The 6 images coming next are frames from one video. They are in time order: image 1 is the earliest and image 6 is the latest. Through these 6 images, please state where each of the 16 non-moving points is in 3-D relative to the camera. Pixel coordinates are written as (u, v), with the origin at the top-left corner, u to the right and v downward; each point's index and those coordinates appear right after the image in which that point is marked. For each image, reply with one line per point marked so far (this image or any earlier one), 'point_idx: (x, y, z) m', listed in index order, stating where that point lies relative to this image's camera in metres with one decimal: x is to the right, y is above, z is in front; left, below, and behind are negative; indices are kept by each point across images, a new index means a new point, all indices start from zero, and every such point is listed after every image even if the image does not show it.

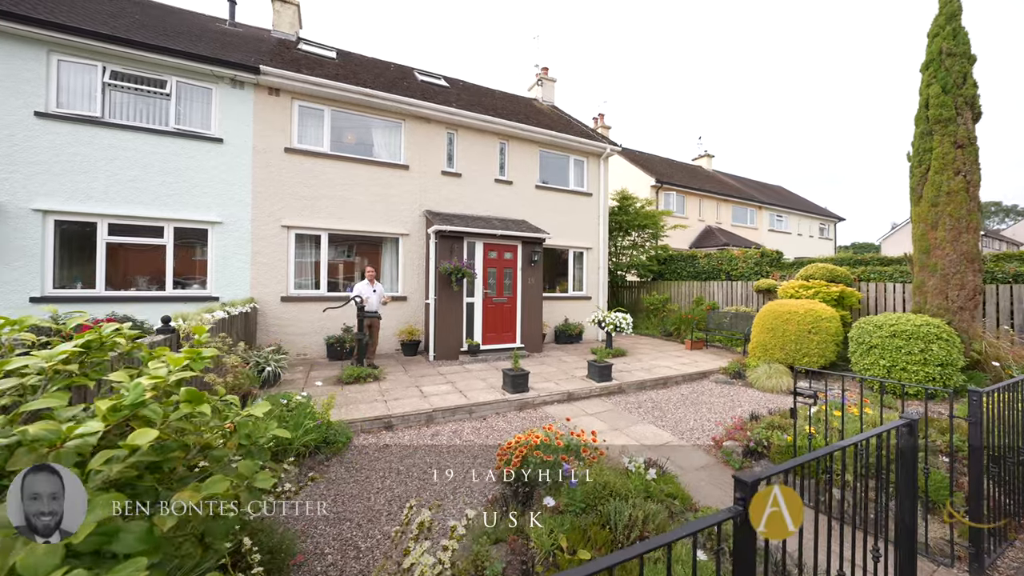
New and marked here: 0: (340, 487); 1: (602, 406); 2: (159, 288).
0: (-1.6, -1.9, +3.3) m
1: (+1.4, -1.9, +5.5) m
2: (-6.7, 0.0, +6.7) m
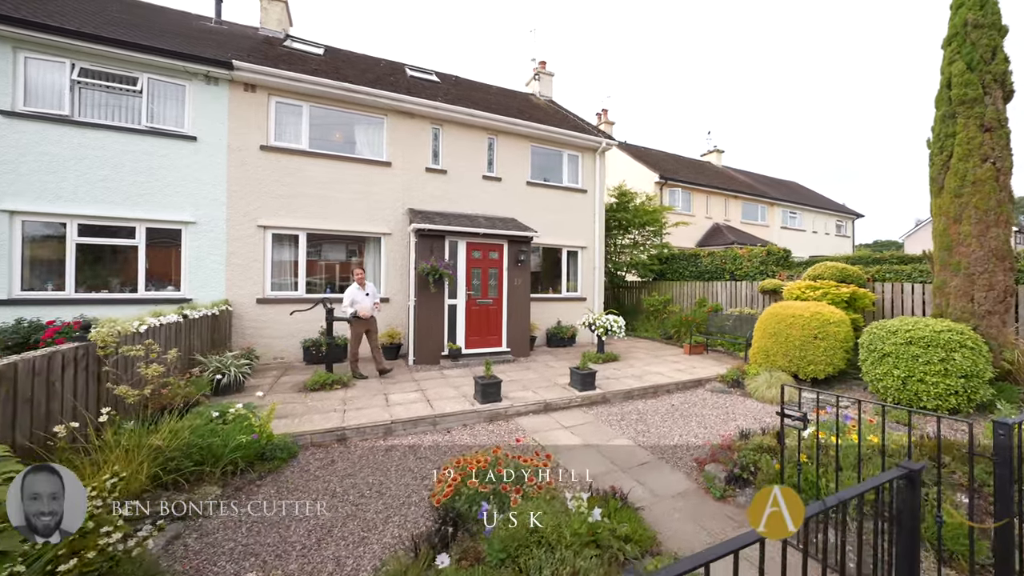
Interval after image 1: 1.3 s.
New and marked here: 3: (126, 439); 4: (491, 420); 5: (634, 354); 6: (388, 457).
0: (-2.1, -1.9, +3.0) m
1: (+1.0, -1.9, +5.1) m
2: (-7.1, 0.0, +6.5) m
3: (-3.2, -1.3, +2.9) m
4: (-0.3, -1.9, +5.0) m
5: (+3.0, -1.6, +8.7) m
6: (-1.4, -1.9, +4.0) m
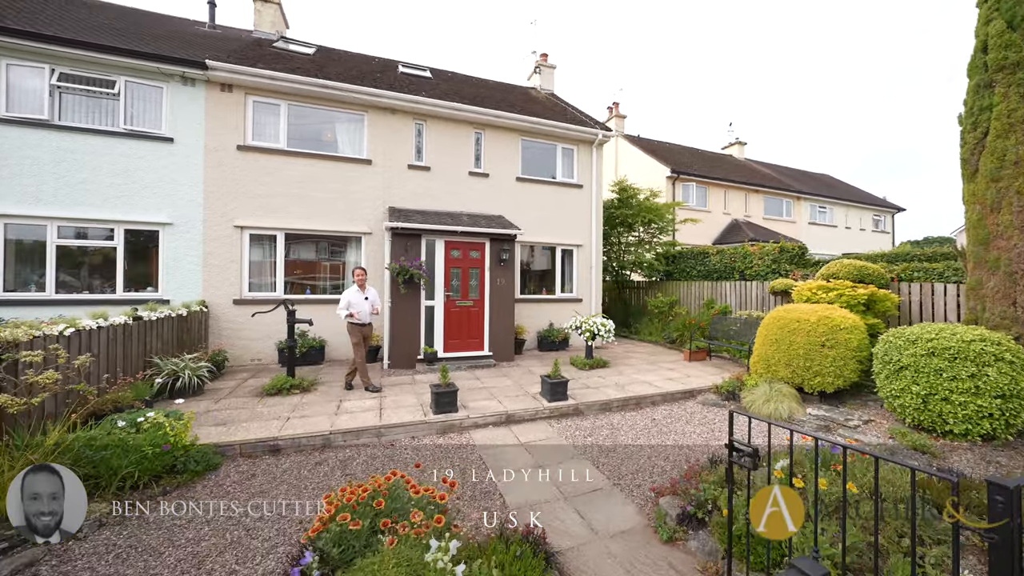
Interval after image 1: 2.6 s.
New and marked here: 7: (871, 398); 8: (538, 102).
0: (-2.8, -1.9, +2.7) m
1: (+0.4, -1.9, +4.6) m
2: (-7.5, -0.1, +6.6) m
3: (-4.0, -1.3, +2.8) m
4: (-0.9, -1.9, +4.6) m
5: (+2.7, -1.6, +8.1) m
6: (-2.1, -1.9, +3.7) m
7: (+5.5, -1.7, +5.4) m
8: (+0.8, +6.0, +11.5) m
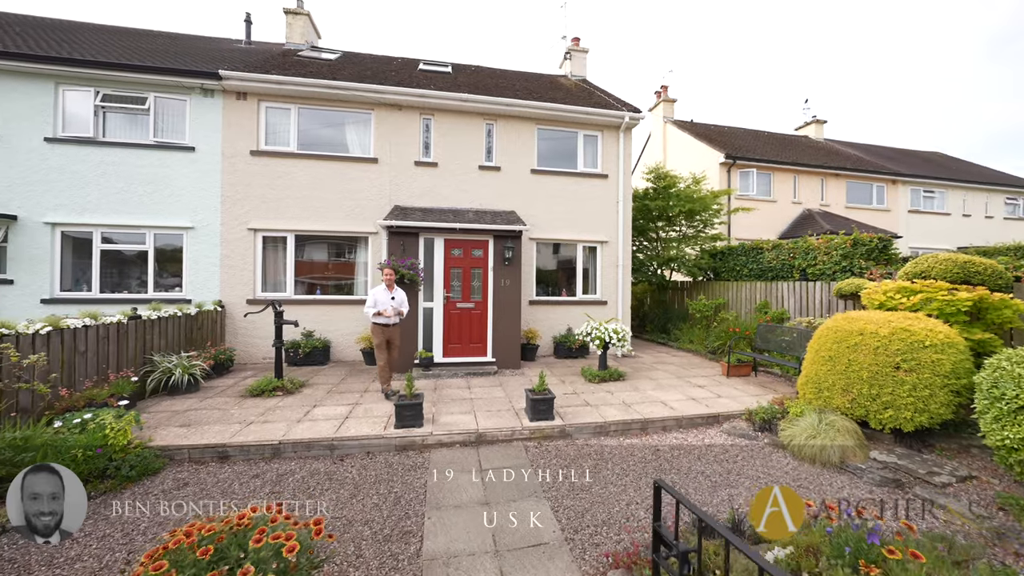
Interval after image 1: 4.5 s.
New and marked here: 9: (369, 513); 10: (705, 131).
0: (-3.5, -1.9, +2.6) m
1: (0.0, -1.9, +4.0) m
2: (-7.5, -0.1, +7.2) m
3: (-4.6, -1.3, +2.8) m
4: (-1.3, -1.9, +4.1) m
5: (+2.8, -1.7, +7.0) m
6: (-2.6, -1.9, +3.4) m
7: (+5.1, -1.7, +3.9) m
8: (+1.5, +6.0, +10.7) m
9: (-1.3, -2.0, +3.1) m
10: (+8.8, +7.2, +16.1) m
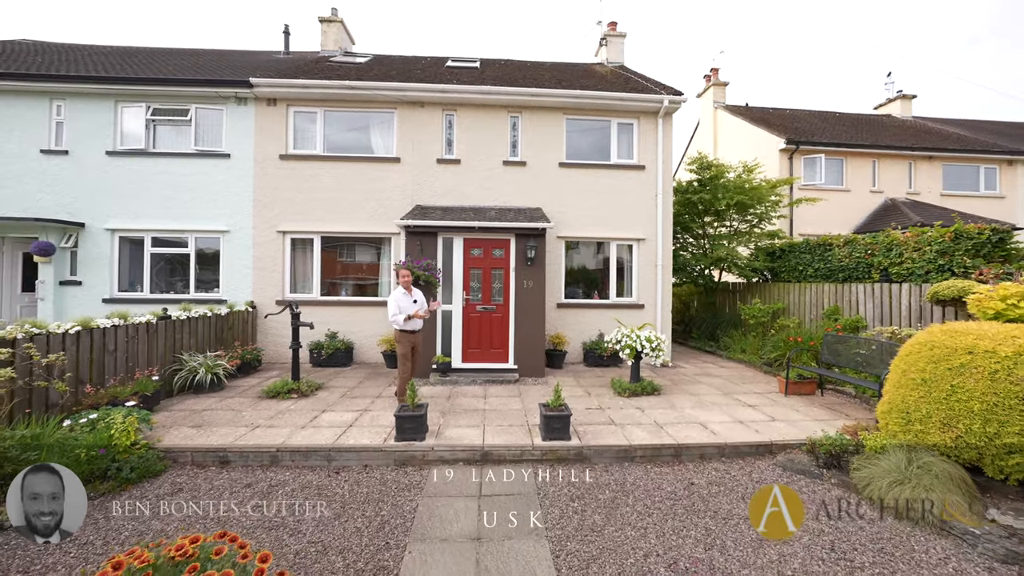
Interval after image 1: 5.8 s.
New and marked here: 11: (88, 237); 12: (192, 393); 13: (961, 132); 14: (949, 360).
0: (-3.6, -1.9, +2.6) m
1: (0.0, -2.0, +3.5) m
2: (-7.0, -0.1, +7.6) m
3: (-4.7, -1.3, +2.9) m
4: (-1.2, -1.9, +3.8) m
5: (+3.2, -1.7, +6.2) m
6: (-2.6, -2.0, +3.3) m
7: (+5.1, -1.7, +2.8) m
8: (+2.4, +6.0, +10.0) m
9: (-1.3, -2.0, +2.8) m
10: (+10.3, +7.1, +14.5) m
11: (-8.8, +1.1, +7.4) m
12: (-4.8, -1.6, +5.4) m
13: (+18.5, +6.4, +14.5) m
14: (+4.2, -0.6, +3.4) m
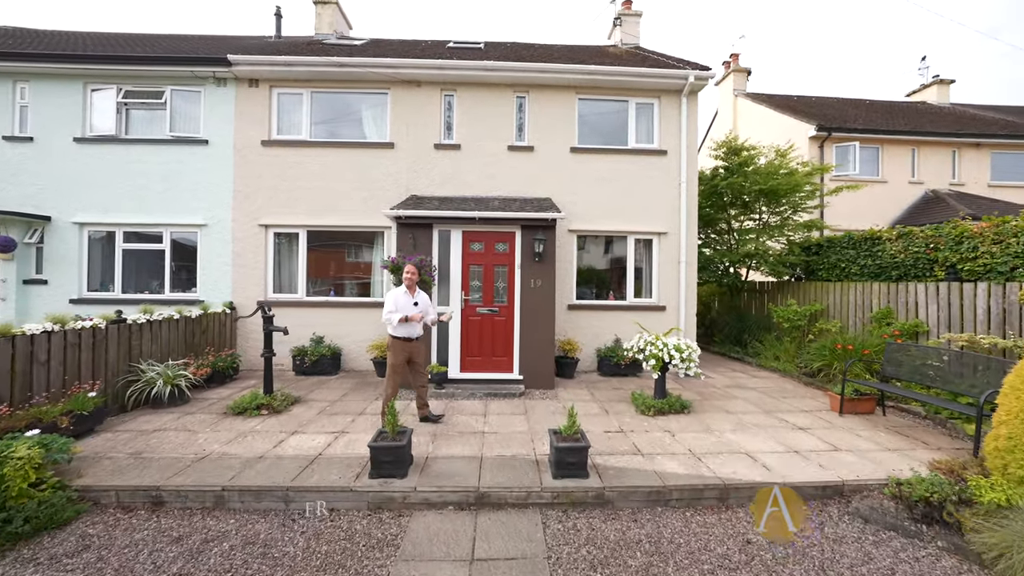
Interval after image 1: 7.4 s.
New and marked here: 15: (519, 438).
0: (-3.6, -1.9, +1.9) m
1: (+0.1, -2.0, +2.7) m
2: (-6.9, -0.1, +7.0) m
3: (-4.6, -1.3, +2.2) m
4: (-1.2, -1.9, +3.1) m
5: (+3.3, -1.7, +5.3) m
6: (-2.6, -1.9, +2.5) m
7: (+5.1, -1.7, +1.9) m
8: (+2.6, +6.0, +9.1) m
9: (-1.3, -2.0, +2.0) m
10: (+10.5, +7.1, +13.5) m
11: (-8.7, +1.1, +6.7) m
12: (-4.8, -1.6, +4.7) m
13: (+18.7, +6.4, +13.3) m
14: (+4.2, -0.6, +2.5) m
15: (+0.1, -1.7, +4.1) m
